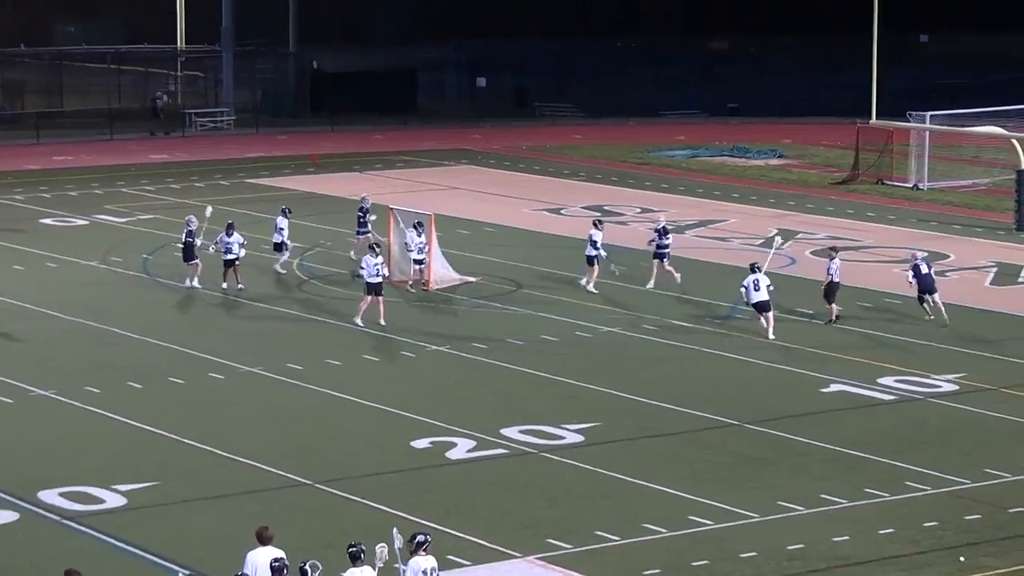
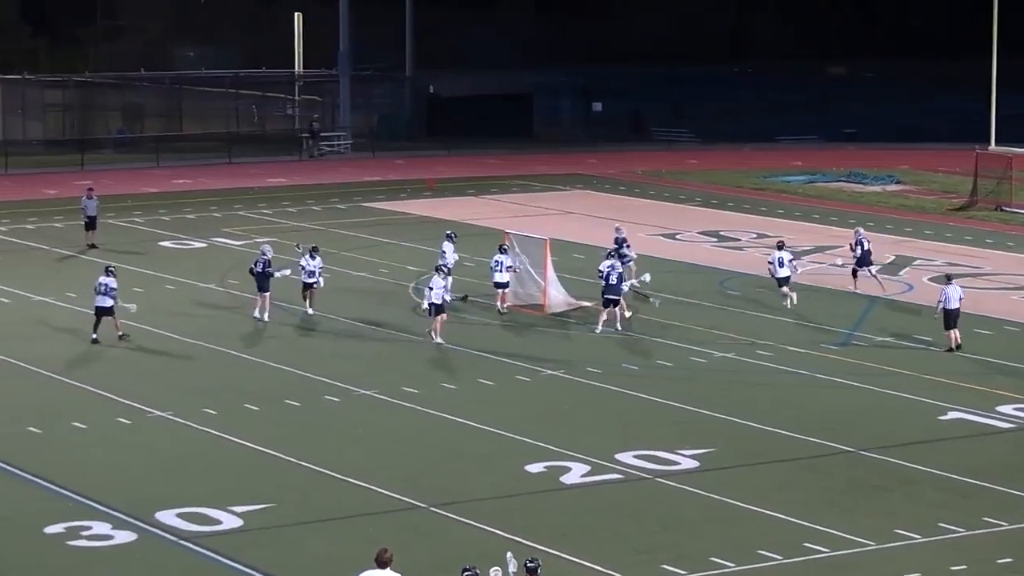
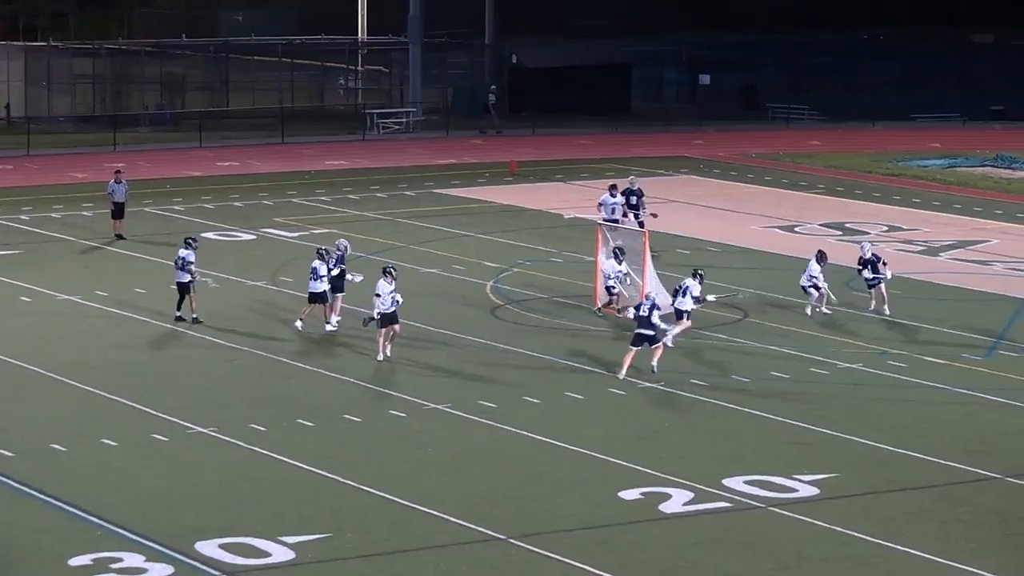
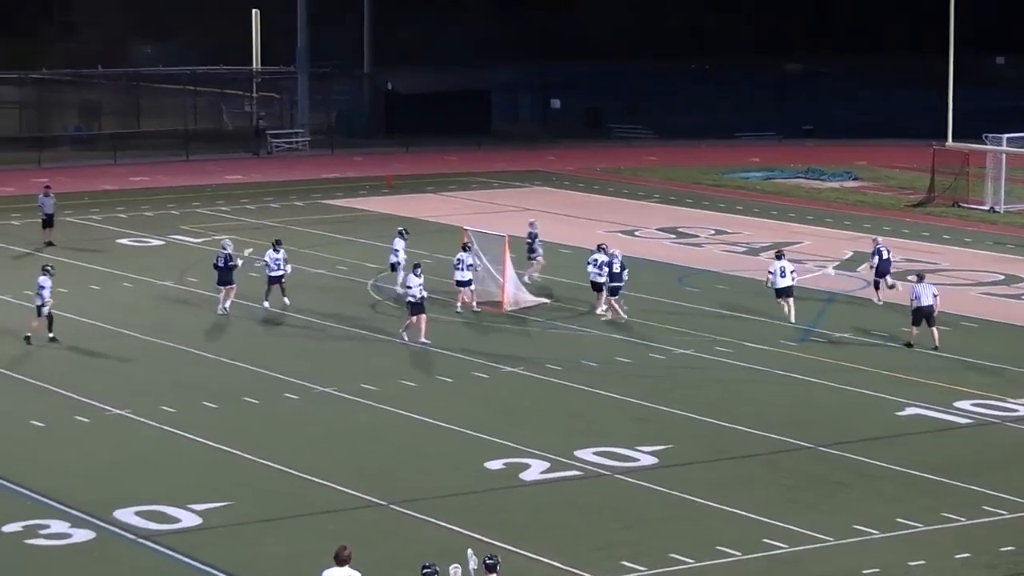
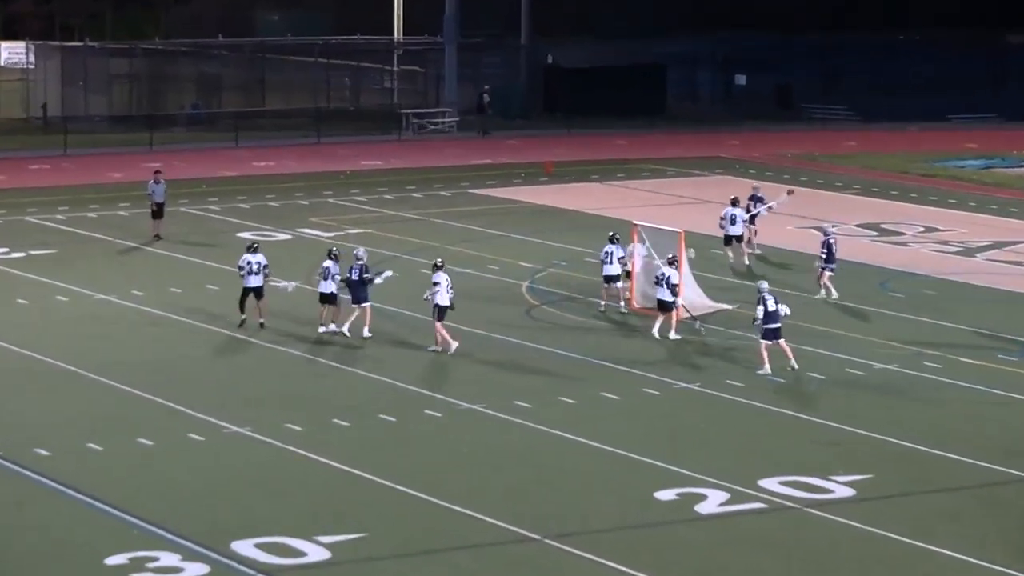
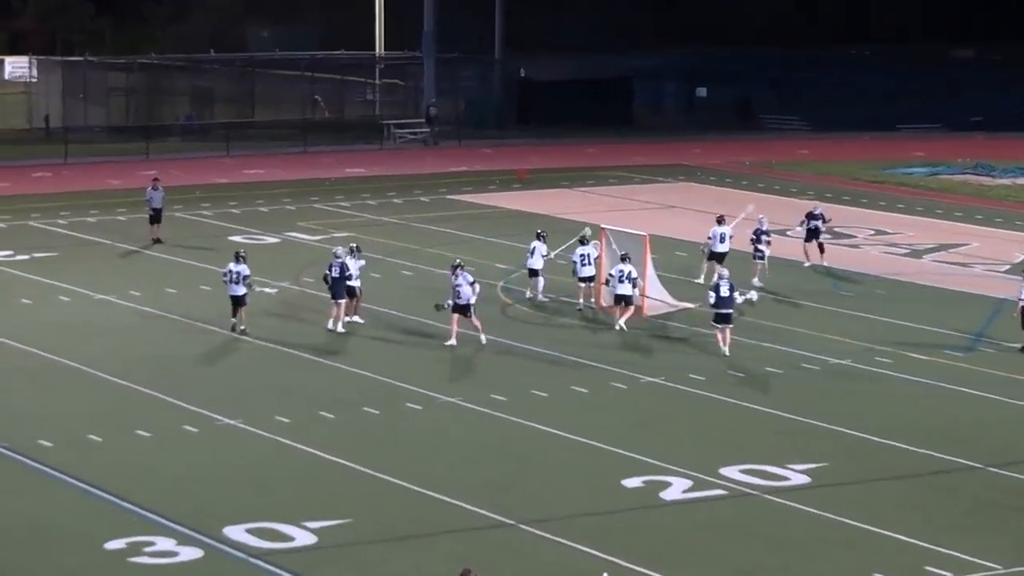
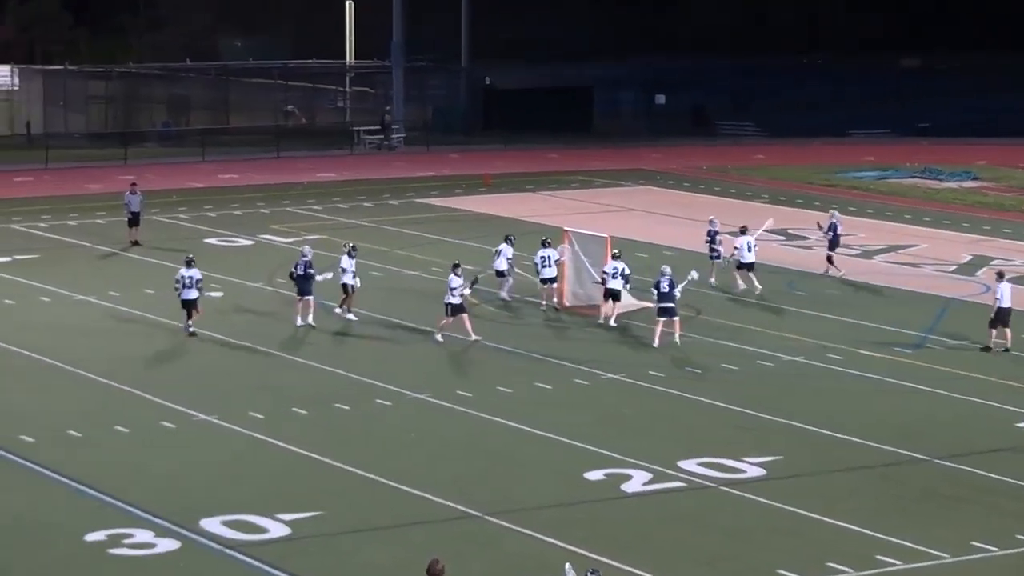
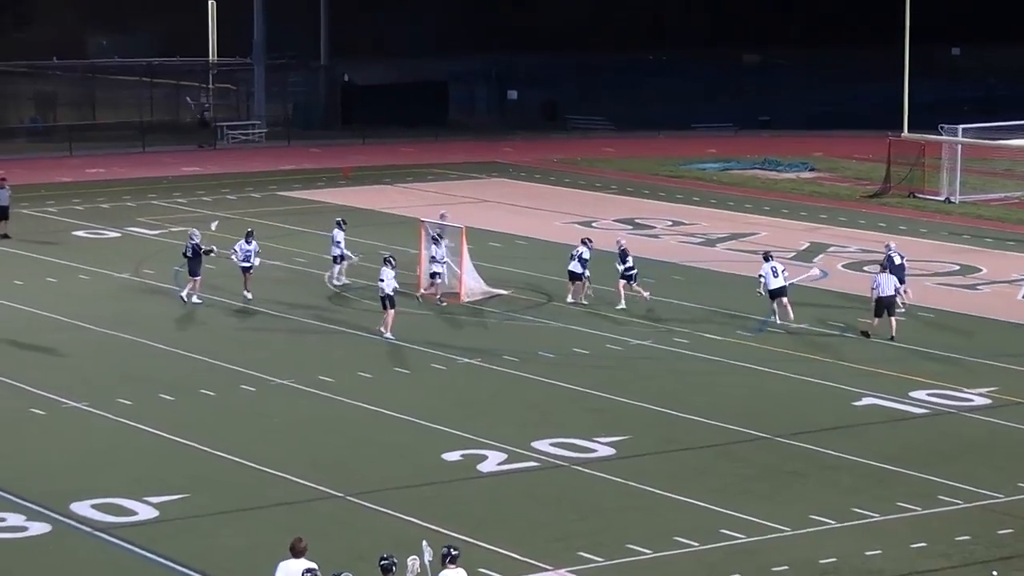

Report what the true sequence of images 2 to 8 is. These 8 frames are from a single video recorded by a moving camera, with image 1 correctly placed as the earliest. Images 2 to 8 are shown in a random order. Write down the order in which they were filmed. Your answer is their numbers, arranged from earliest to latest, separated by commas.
8, 4, 2, 7, 6, 5, 3
